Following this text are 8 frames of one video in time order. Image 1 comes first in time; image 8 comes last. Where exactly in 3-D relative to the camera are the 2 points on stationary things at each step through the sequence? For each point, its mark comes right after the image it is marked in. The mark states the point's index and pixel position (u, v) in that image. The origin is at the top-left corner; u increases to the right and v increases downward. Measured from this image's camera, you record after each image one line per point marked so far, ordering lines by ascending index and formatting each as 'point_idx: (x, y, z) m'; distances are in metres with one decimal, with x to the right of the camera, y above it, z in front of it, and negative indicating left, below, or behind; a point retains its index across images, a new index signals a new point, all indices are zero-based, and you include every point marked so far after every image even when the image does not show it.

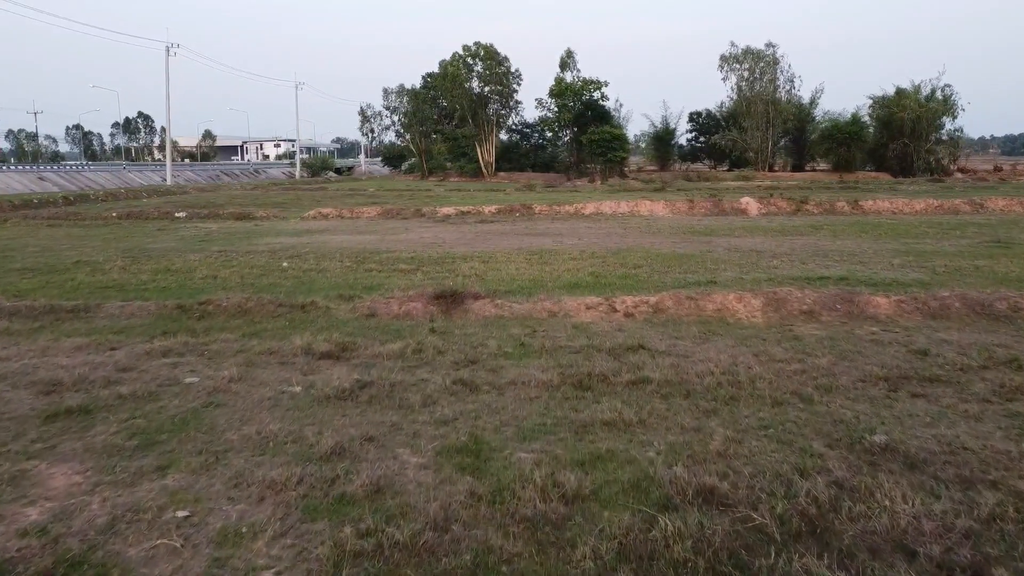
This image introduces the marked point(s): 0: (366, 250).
0: (-3.3, +0.8, +17.4) m
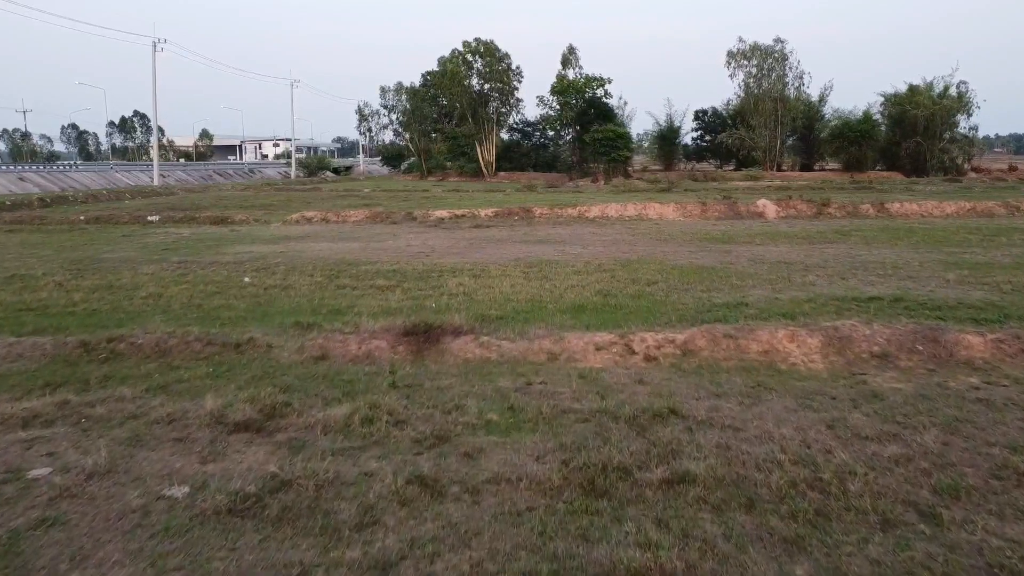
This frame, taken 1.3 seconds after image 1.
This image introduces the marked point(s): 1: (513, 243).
0: (-3.4, +0.5, +15.5) m
1: (0.0, +1.1, +18.8) m
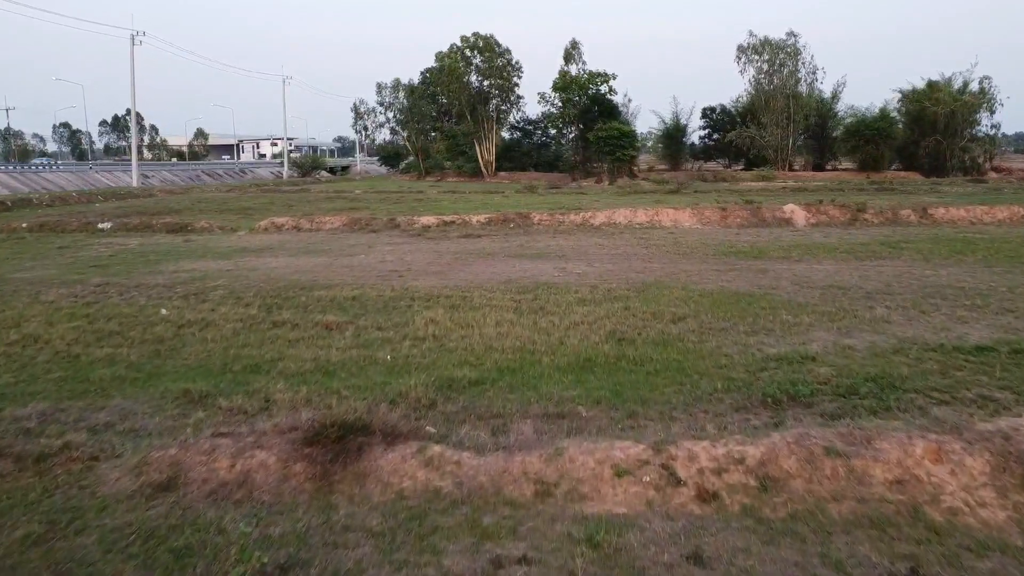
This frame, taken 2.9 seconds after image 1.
0: (-3.5, 0.0, +12.7) m
1: (-0.1, +0.6, +16.0) m
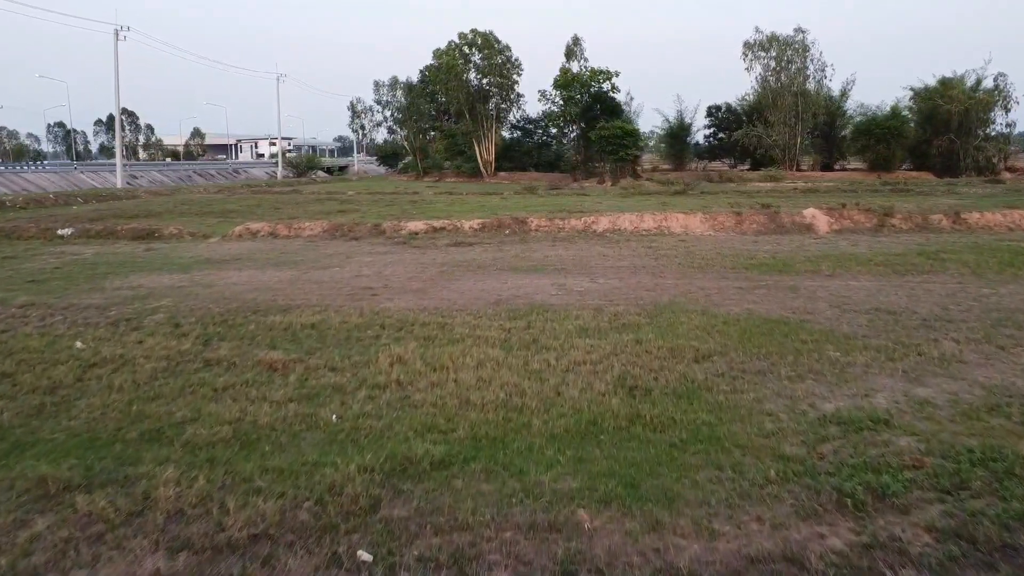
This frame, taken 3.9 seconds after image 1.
0: (-3.7, -0.3, +10.9) m
1: (-0.2, +0.3, +14.1) m
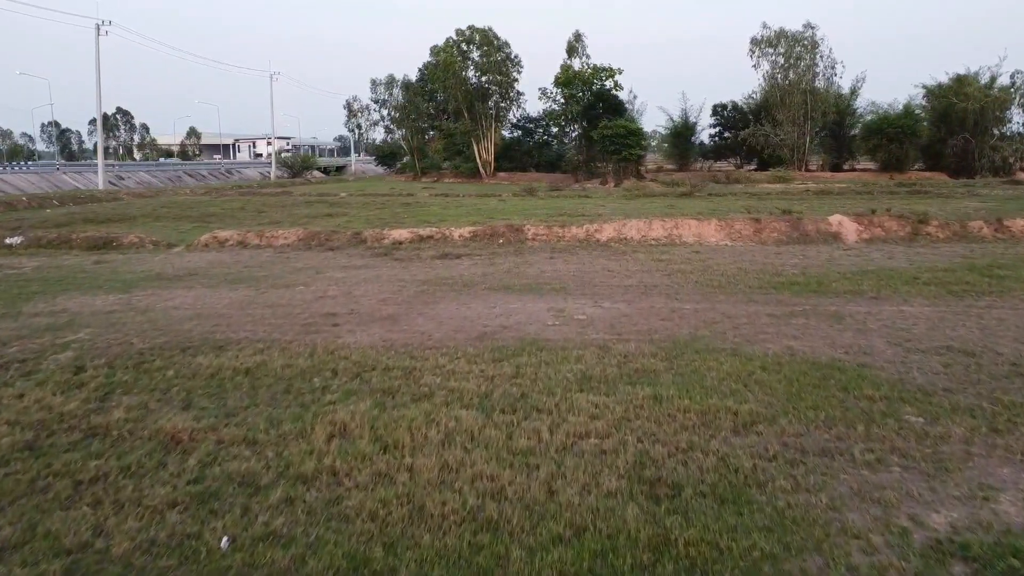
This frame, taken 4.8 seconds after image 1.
0: (-3.8, -0.6, +8.9) m
1: (-0.4, -0.1, +12.2) m
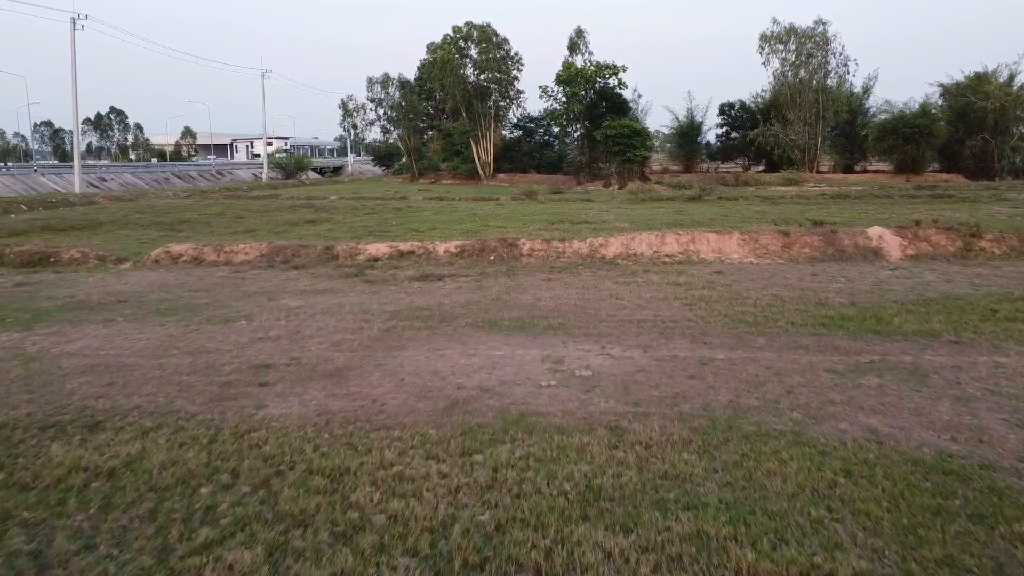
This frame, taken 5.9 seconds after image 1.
0: (-4.0, -1.1, +6.7) m
1: (-0.6, -0.5, +9.9) m
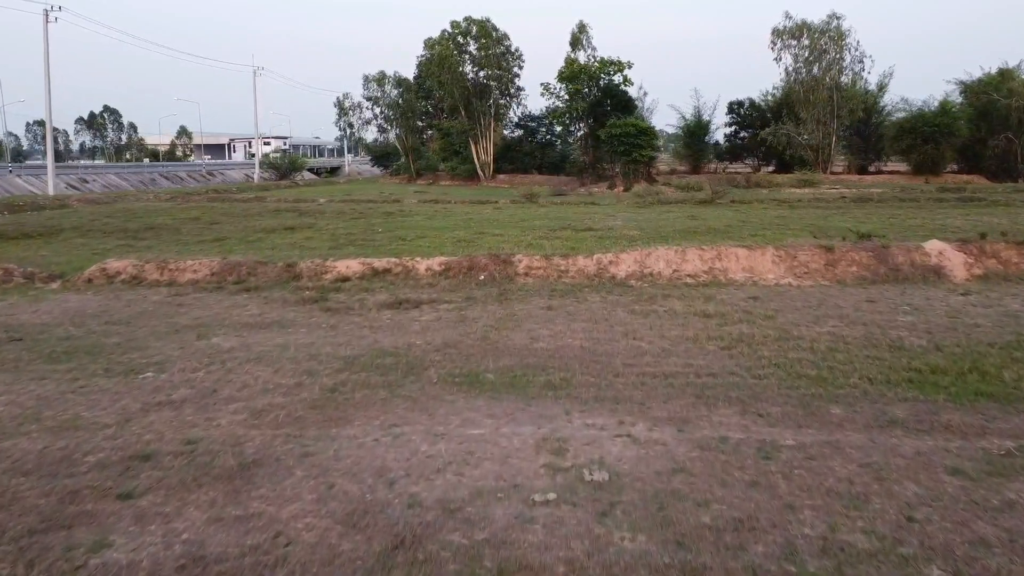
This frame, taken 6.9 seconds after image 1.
0: (-4.1, -1.5, +4.2) m
1: (-0.7, -0.9, +7.5) m
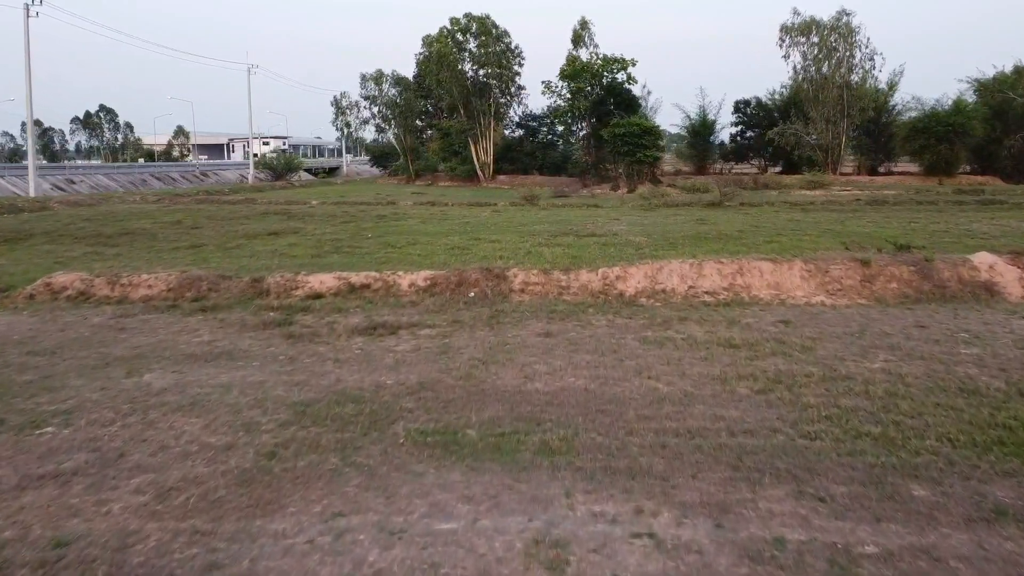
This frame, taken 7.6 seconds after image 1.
0: (-4.3, -1.8, +2.7) m
1: (-0.8, -1.2, +5.9) m
